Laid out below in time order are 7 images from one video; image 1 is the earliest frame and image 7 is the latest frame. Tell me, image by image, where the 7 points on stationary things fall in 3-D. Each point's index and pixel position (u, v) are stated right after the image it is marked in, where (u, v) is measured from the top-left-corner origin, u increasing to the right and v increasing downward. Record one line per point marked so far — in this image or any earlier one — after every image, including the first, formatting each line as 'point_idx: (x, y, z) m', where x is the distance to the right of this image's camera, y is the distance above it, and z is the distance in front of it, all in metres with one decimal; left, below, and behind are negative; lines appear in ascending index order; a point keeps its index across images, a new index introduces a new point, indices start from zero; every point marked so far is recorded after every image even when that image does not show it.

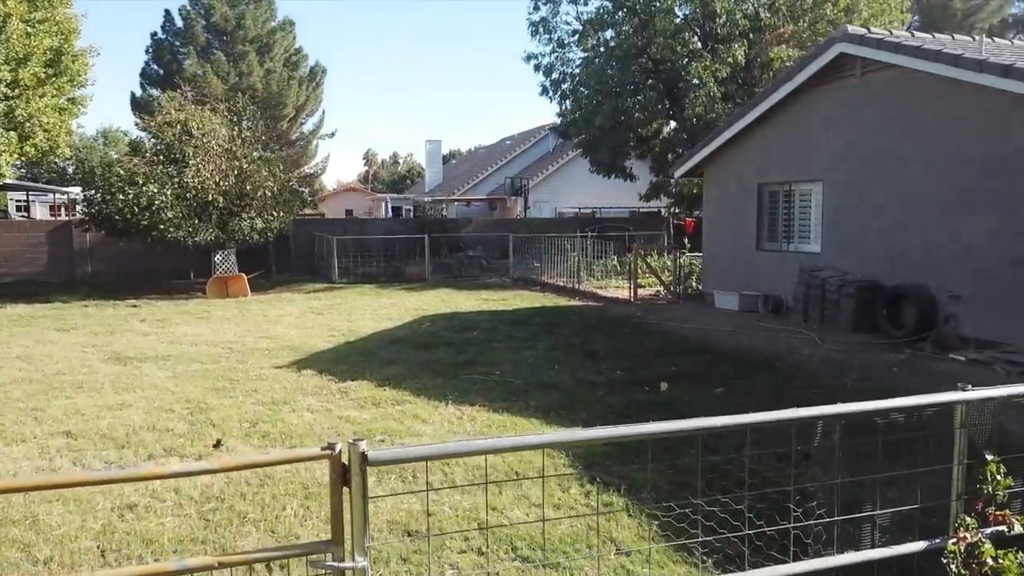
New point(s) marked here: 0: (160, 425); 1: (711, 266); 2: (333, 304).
0: (-2.4, -0.9, +5.5) m
1: (+3.0, +0.3, +11.9) m
2: (-2.9, -0.3, +13.0) m
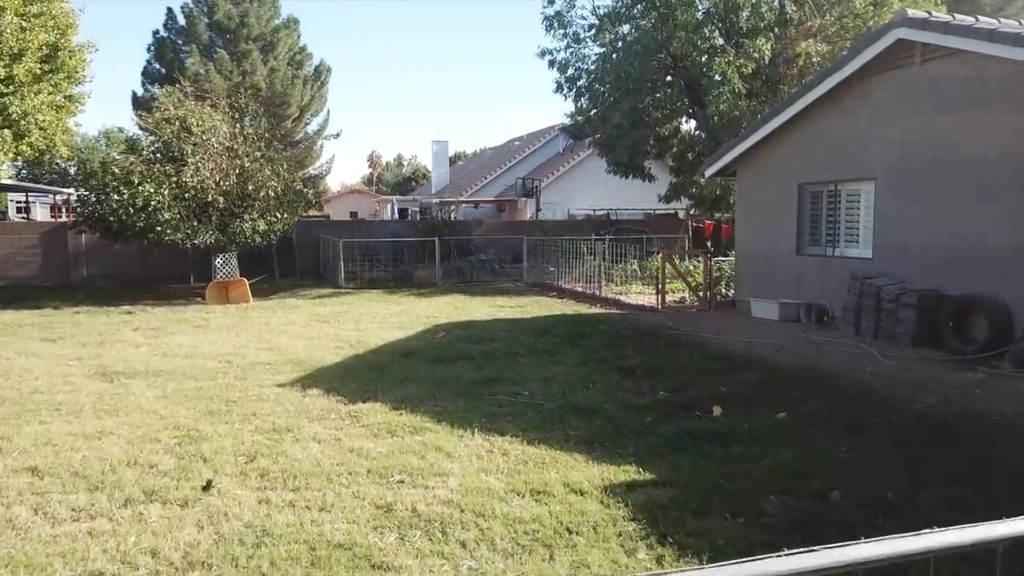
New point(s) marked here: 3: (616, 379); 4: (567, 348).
0: (-2.2, -1.0, +4.7) m
1: (+3.3, +0.2, +11.1) m
2: (-2.6, -0.4, +12.3) m
3: (+0.9, -0.8, +6.9) m
4: (+0.6, -0.6, +8.4) m
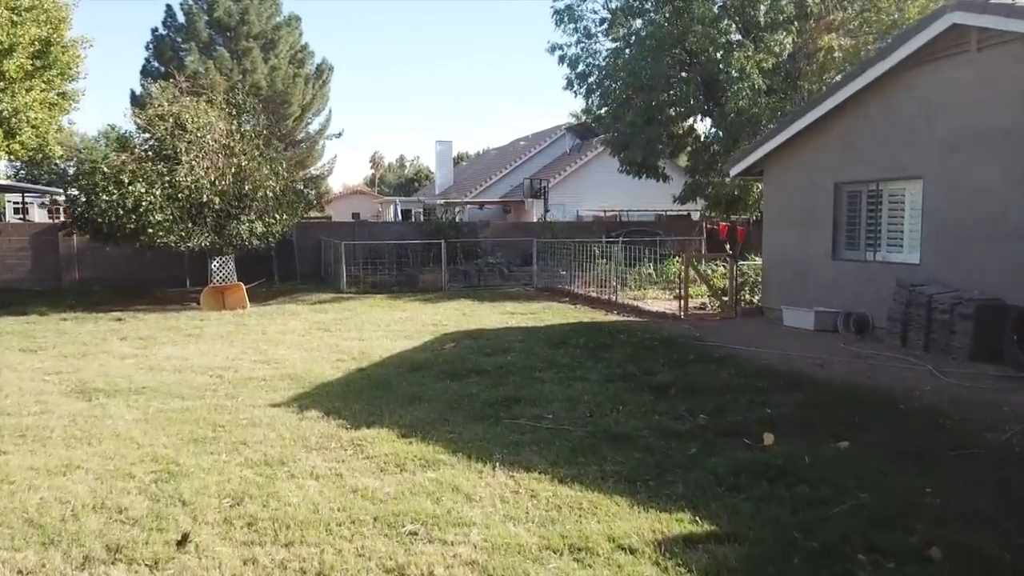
0: (-2.0, -1.1, +4.0) m
1: (+3.4, +0.1, +10.4) m
2: (-2.5, -0.4, +11.6) m
3: (+1.1, -0.9, +6.2) m
4: (+0.7, -0.7, +7.8) m
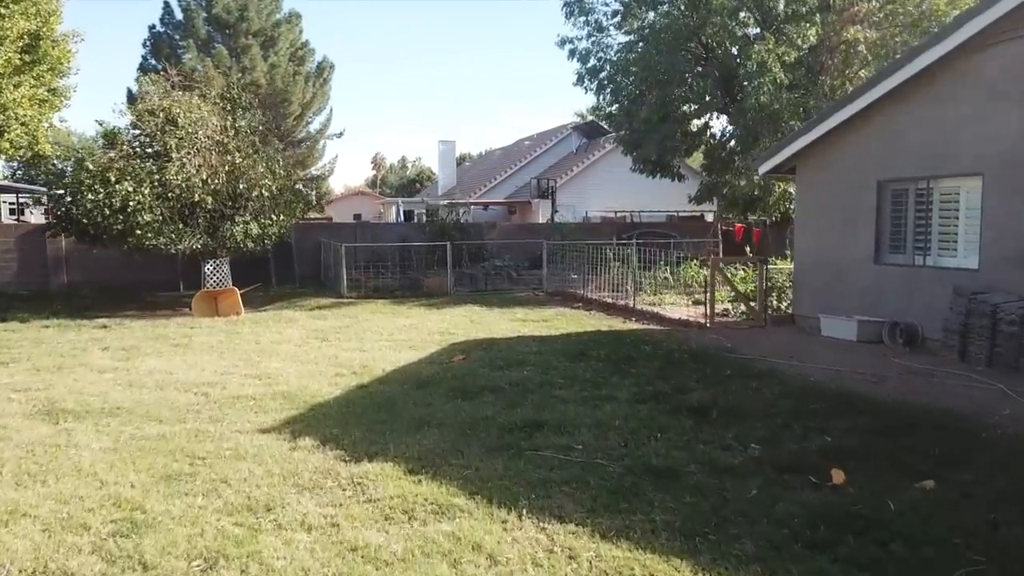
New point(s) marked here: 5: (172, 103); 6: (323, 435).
0: (-1.9, -1.2, +3.3) m
1: (+3.6, +0.1, +9.7) m
2: (-2.3, -0.5, +10.8) m
3: (+1.2, -0.9, +5.5) m
4: (+0.9, -0.8, +7.0) m
5: (-5.3, +2.9, +12.5) m
6: (-1.3, -1.0, +5.3) m
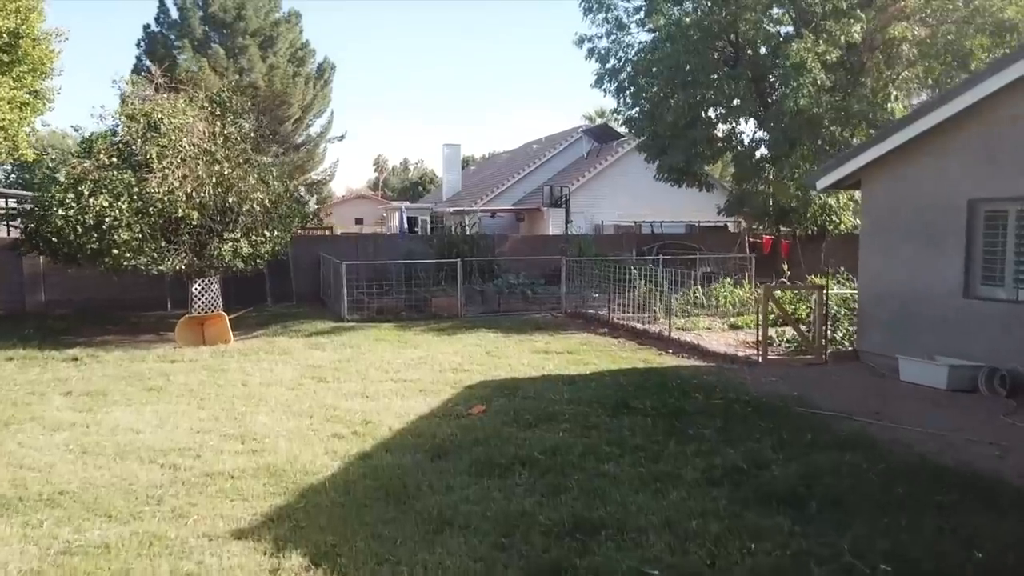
0: (-1.6, -1.5, +2.1) m
1: (+3.9, -0.3, +8.4) m
2: (-2.0, -0.9, +9.6) m
3: (+1.5, -1.3, +4.2) m
4: (+1.2, -1.1, +5.8) m
5: (-5.1, +2.6, +11.3) m
6: (-1.0, -1.3, +4.1) m
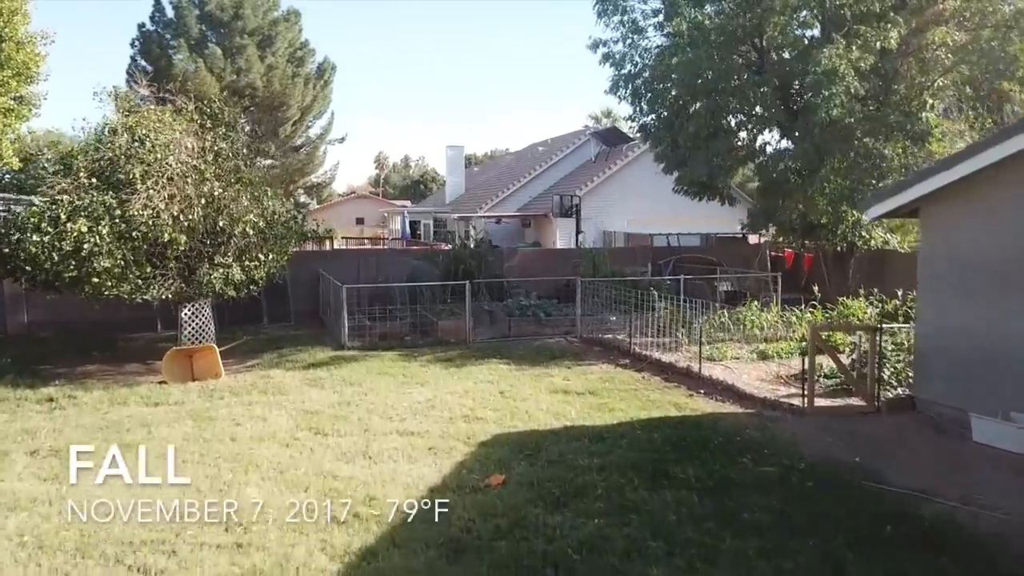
0: (-1.5, -1.9, +1.2) m
1: (+4.0, -0.7, +7.6) m
2: (-1.9, -1.3, +8.8) m
3: (+1.6, -1.7, +3.4) m
4: (+1.3, -1.5, +4.9) m
5: (-4.9, +2.2, +10.4) m
6: (-0.8, -1.7, +3.2) m
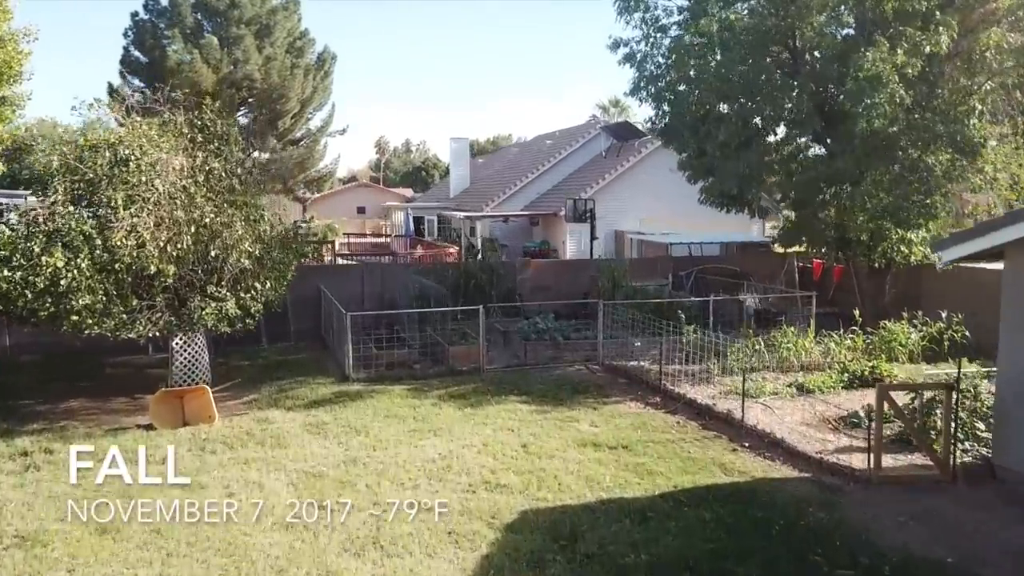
0: (-1.2, -2.5, +0.4) m
1: (+4.3, -1.1, +6.7) m
2: (-1.6, -1.7, +7.9) m
3: (+1.9, -2.3, +2.5) m
4: (+1.6, -2.1, +4.0) m
5: (-4.6, +1.8, +9.5) m
6: (-0.6, -2.3, +2.3) m
